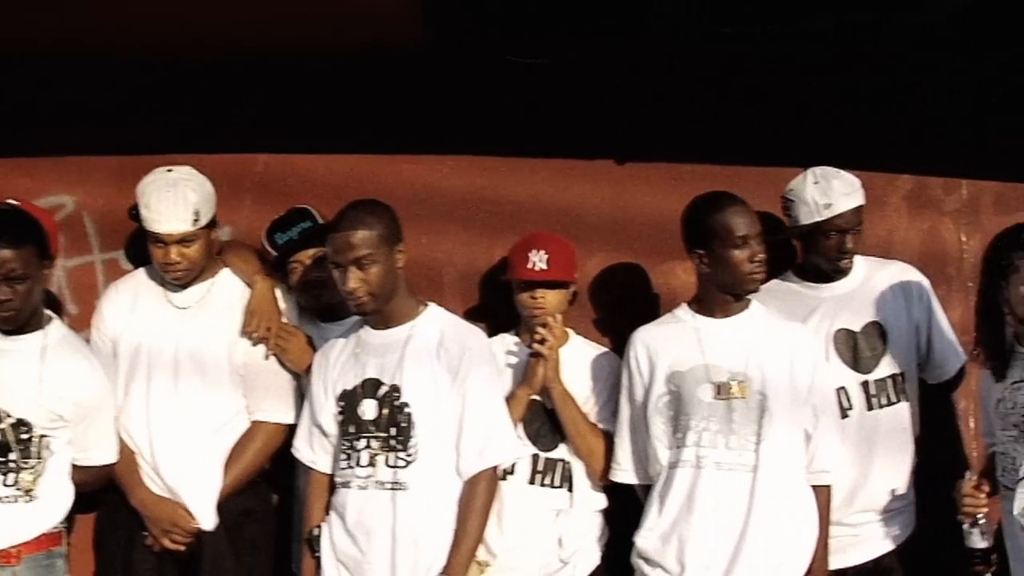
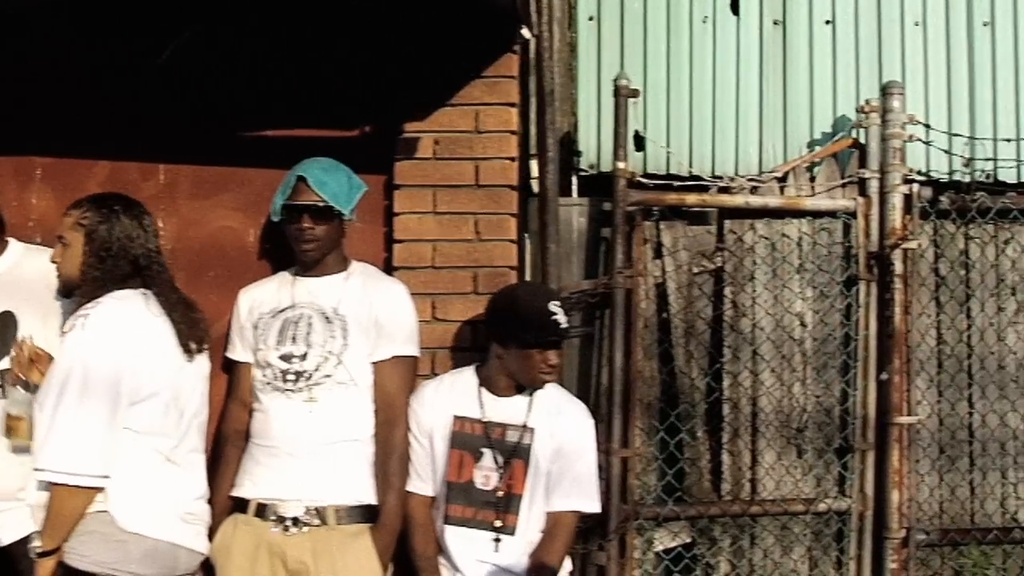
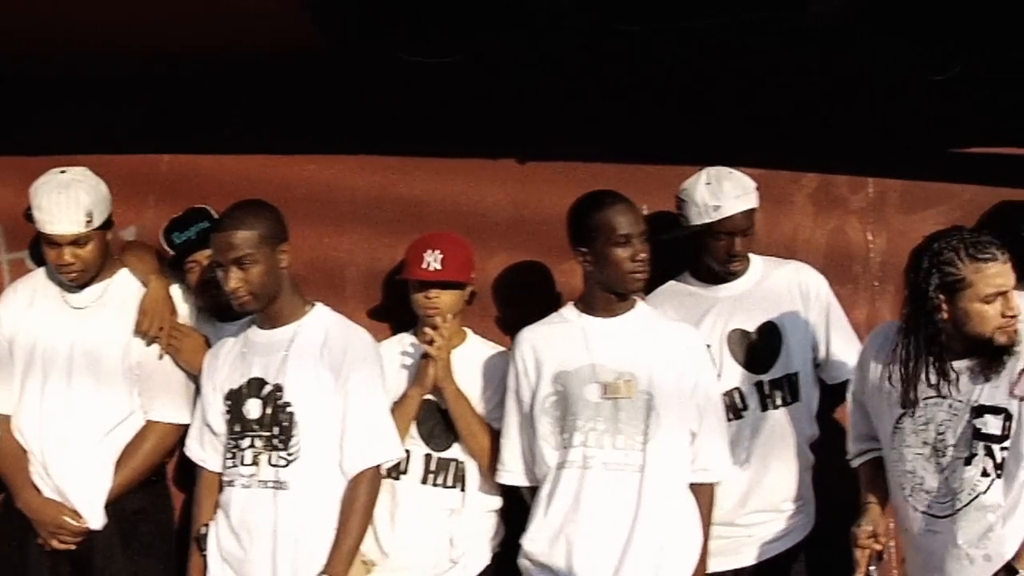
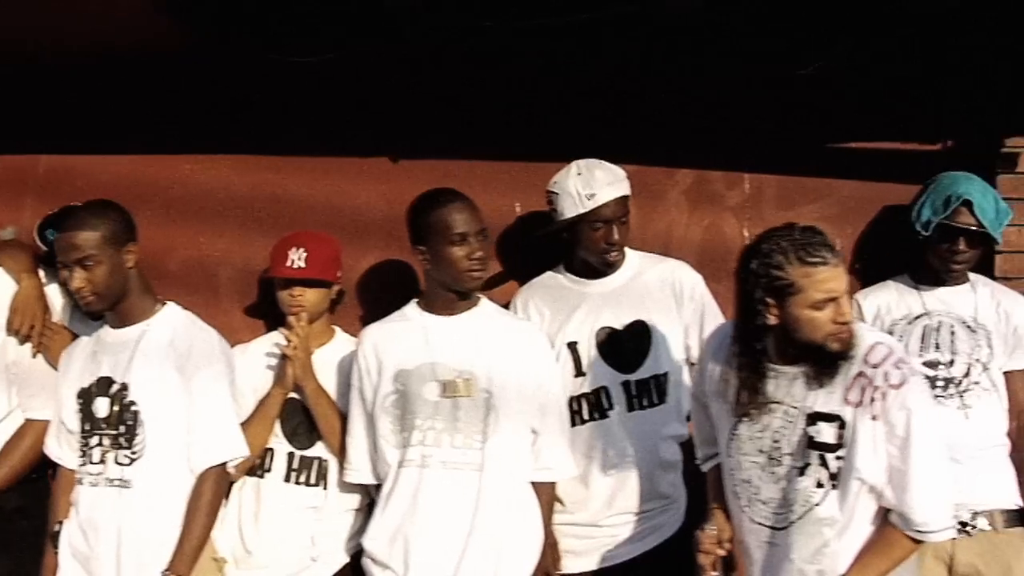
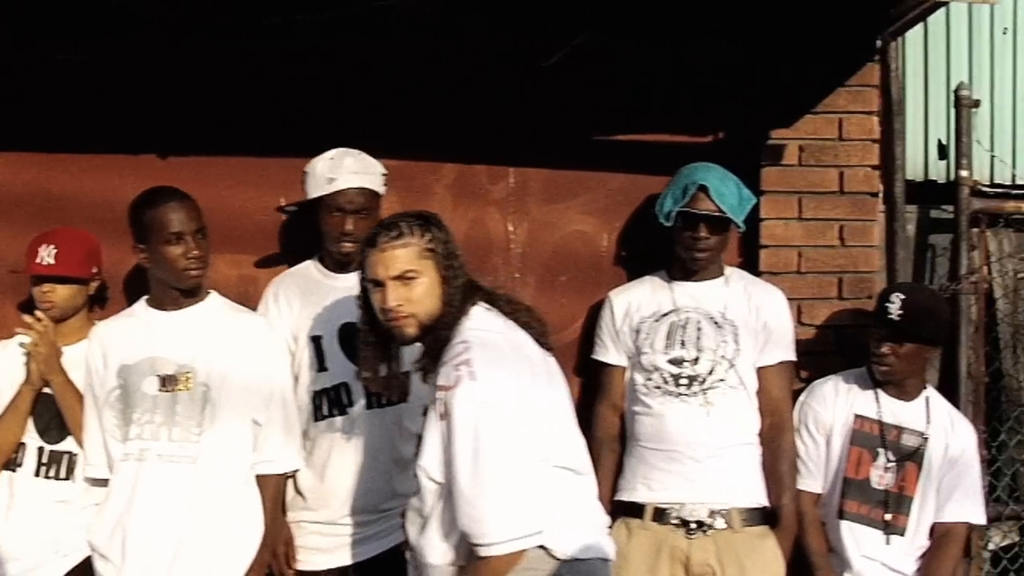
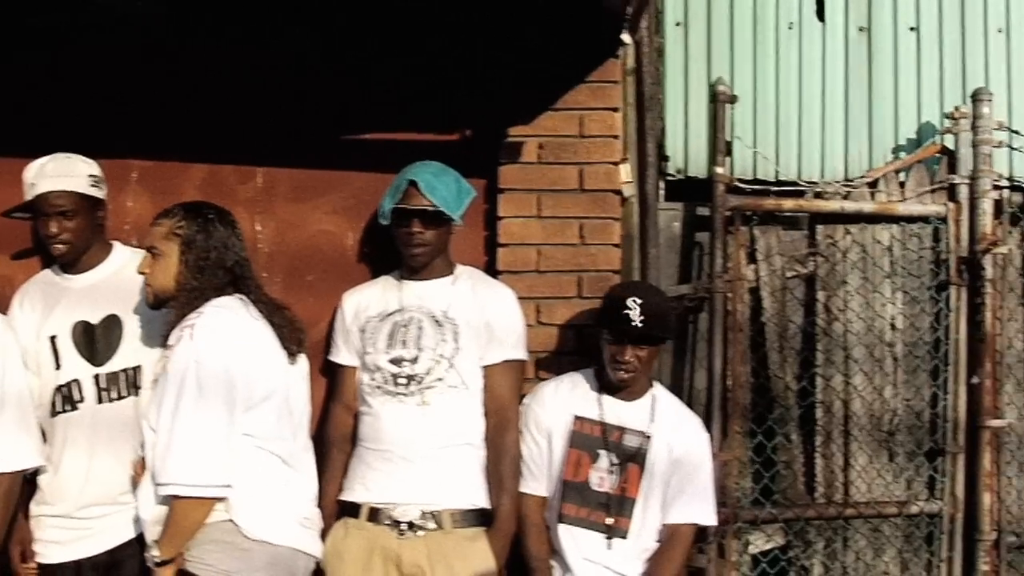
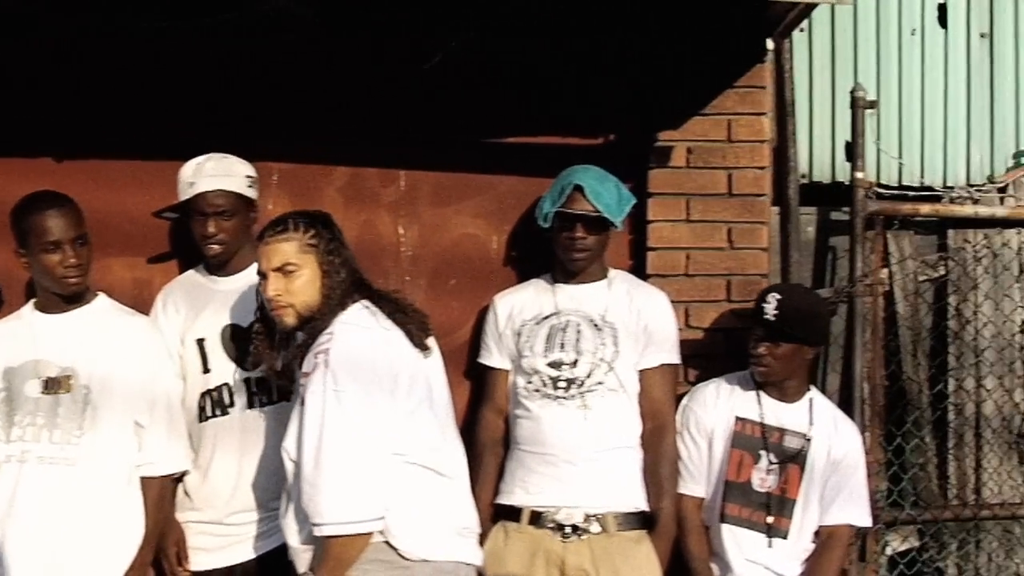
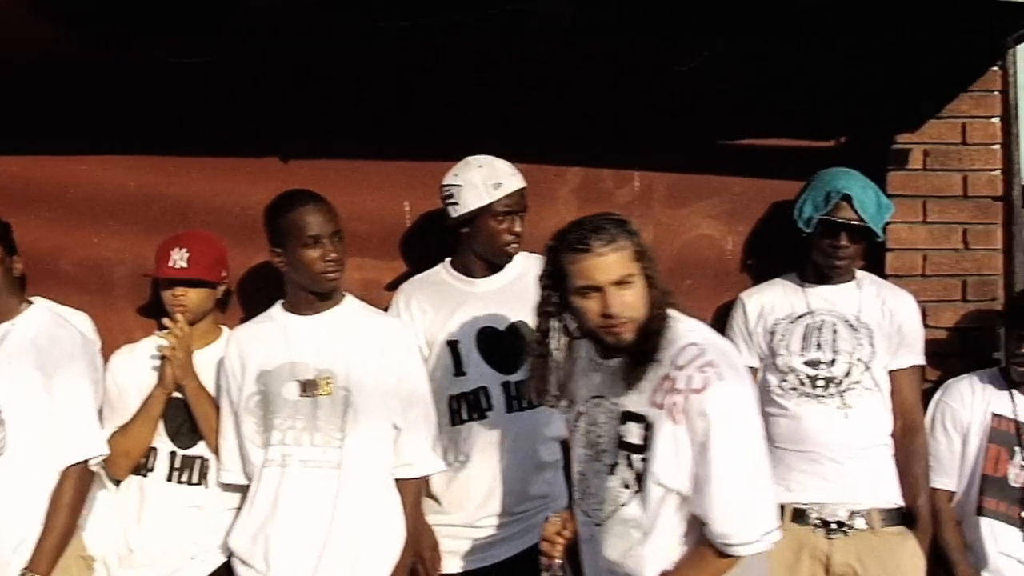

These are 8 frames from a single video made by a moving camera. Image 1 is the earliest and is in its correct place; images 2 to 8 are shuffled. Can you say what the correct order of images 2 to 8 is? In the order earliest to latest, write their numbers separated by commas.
3, 4, 8, 5, 7, 6, 2
